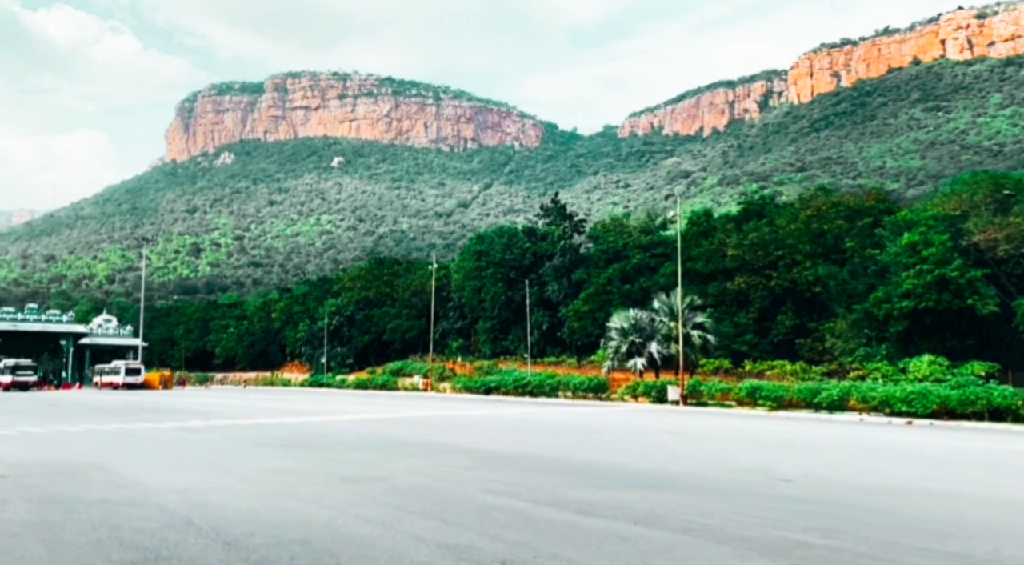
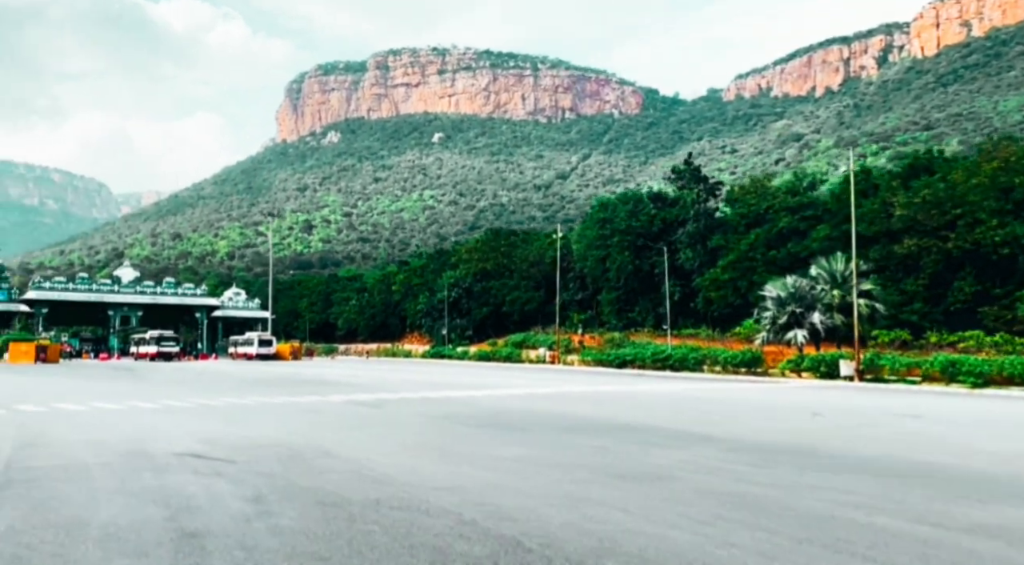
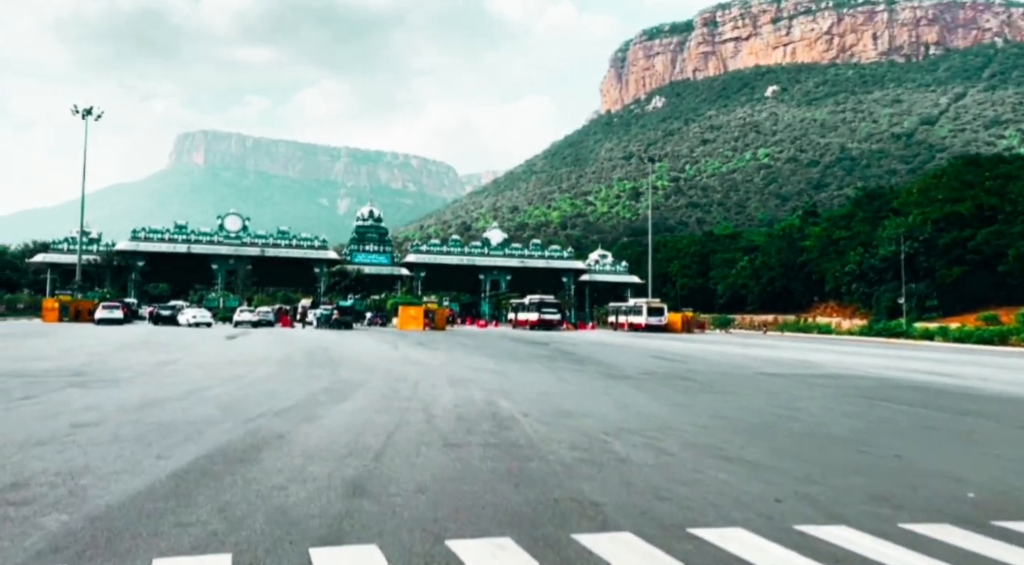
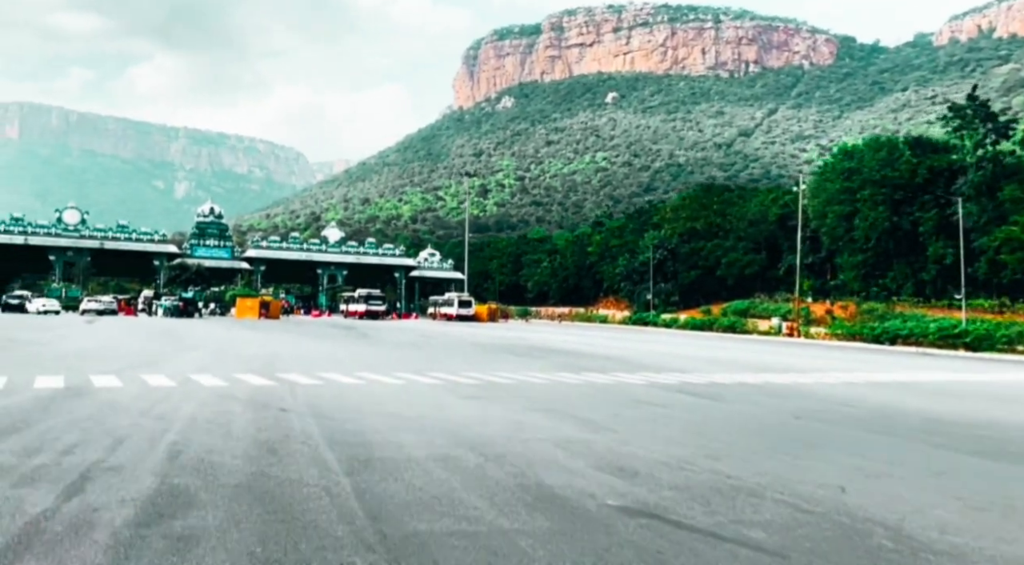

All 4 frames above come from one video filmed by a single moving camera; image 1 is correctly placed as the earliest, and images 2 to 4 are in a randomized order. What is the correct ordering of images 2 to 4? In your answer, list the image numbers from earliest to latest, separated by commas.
2, 4, 3
